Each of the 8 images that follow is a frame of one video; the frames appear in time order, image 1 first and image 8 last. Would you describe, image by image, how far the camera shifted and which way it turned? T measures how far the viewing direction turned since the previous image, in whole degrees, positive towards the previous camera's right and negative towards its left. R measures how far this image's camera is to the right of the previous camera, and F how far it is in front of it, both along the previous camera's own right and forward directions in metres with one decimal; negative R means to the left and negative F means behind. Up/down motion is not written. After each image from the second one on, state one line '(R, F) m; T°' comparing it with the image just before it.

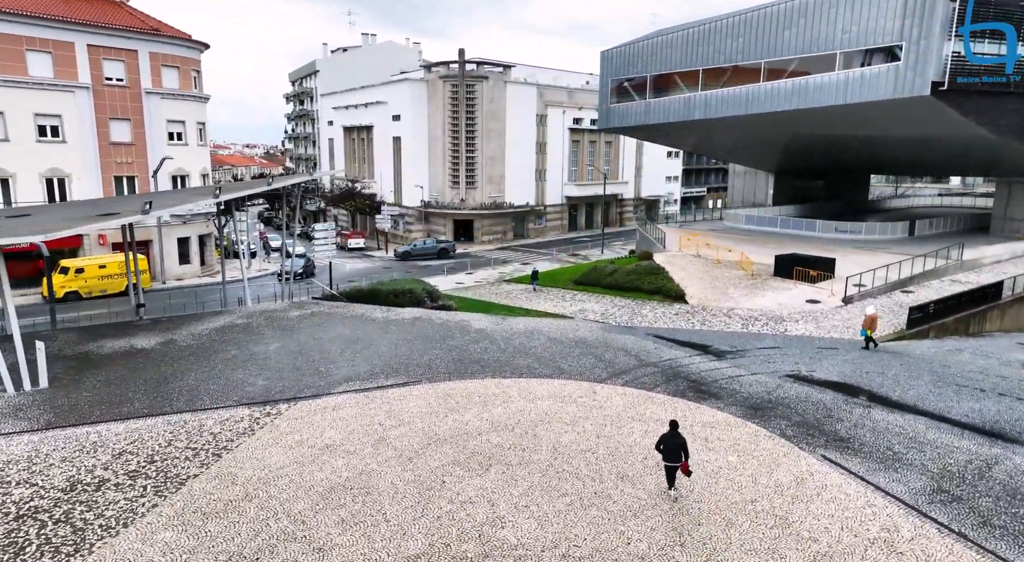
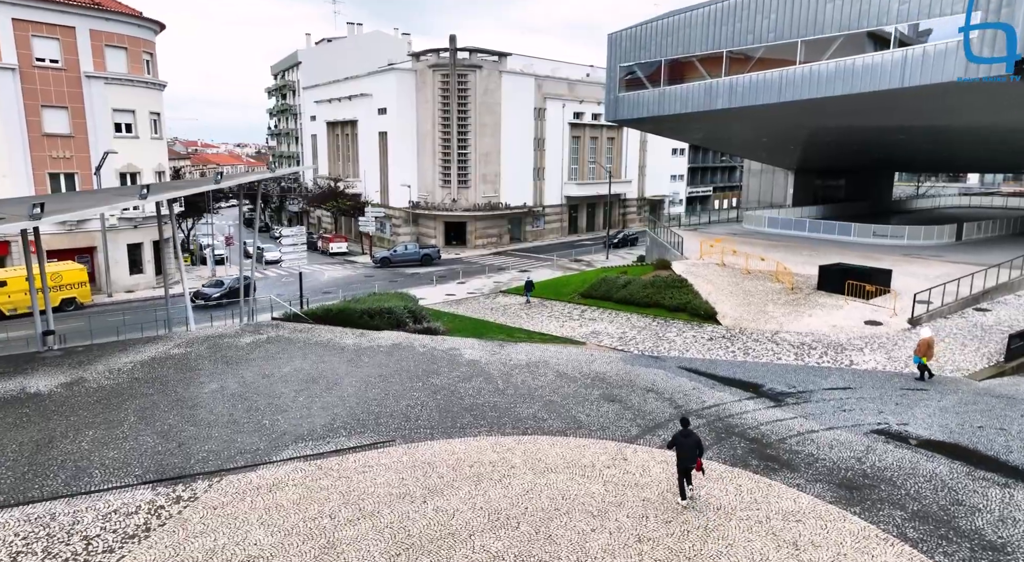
(-0.2, +4.5) m; +1°
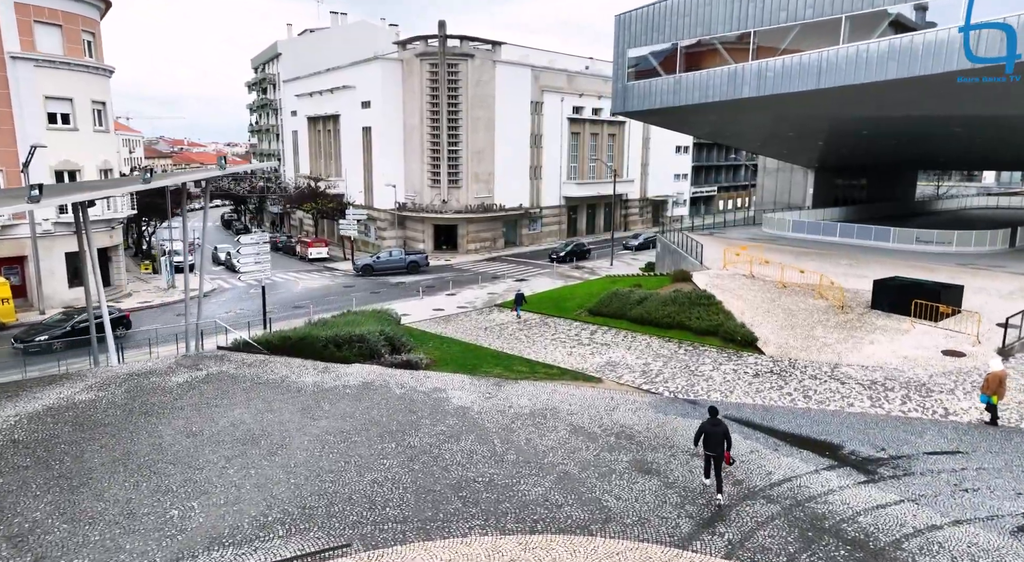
(-0.2, +4.2) m; +1°
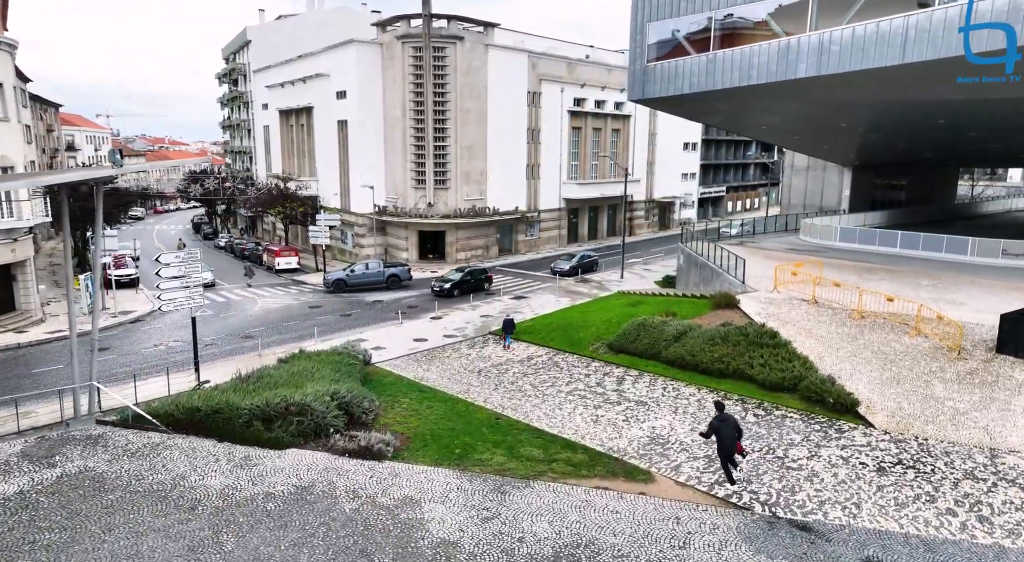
(-0.3, +5.8) m; +1°
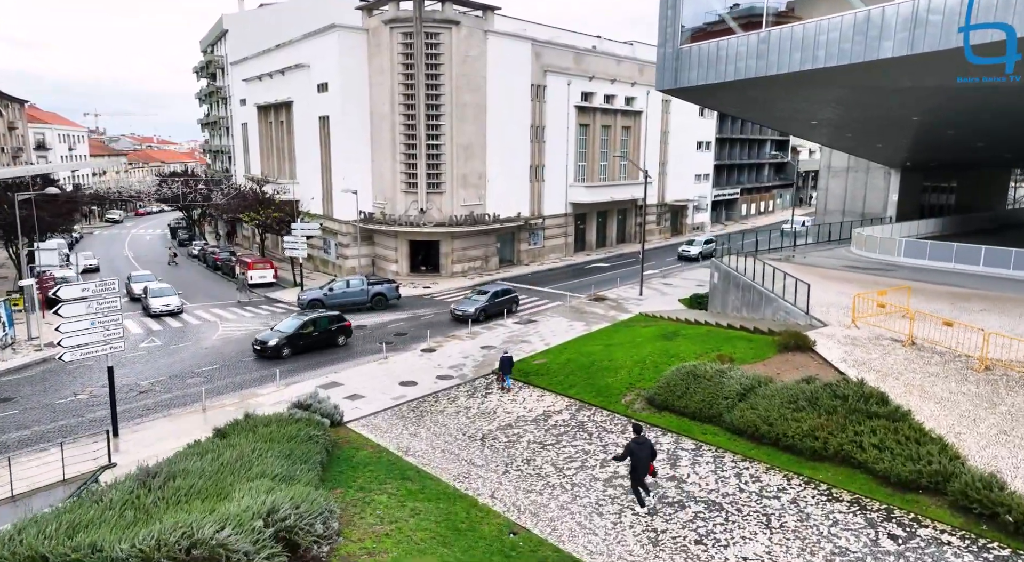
(-0.4, +4.8) m; 0°
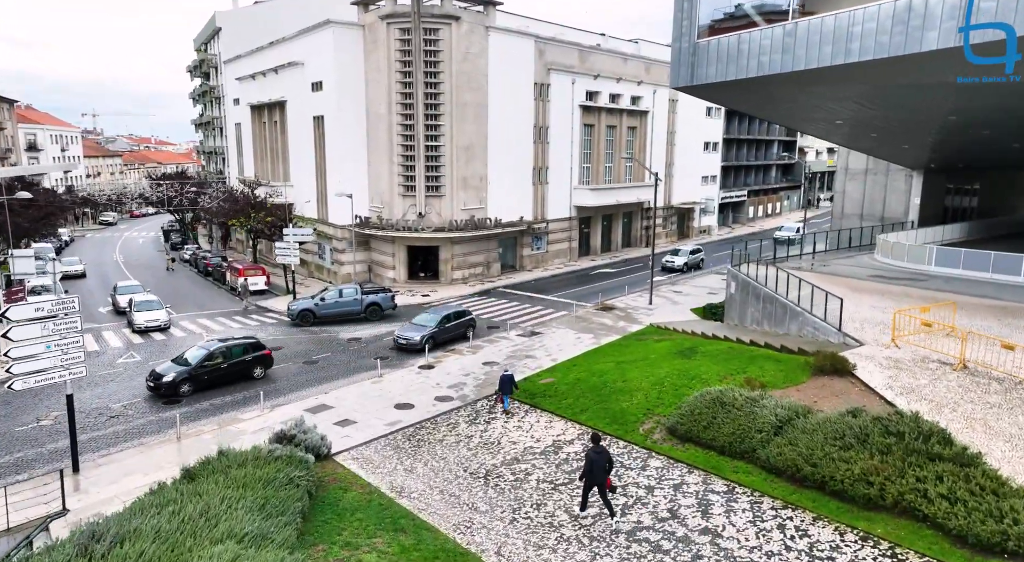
(-0.2, +1.7) m; 0°
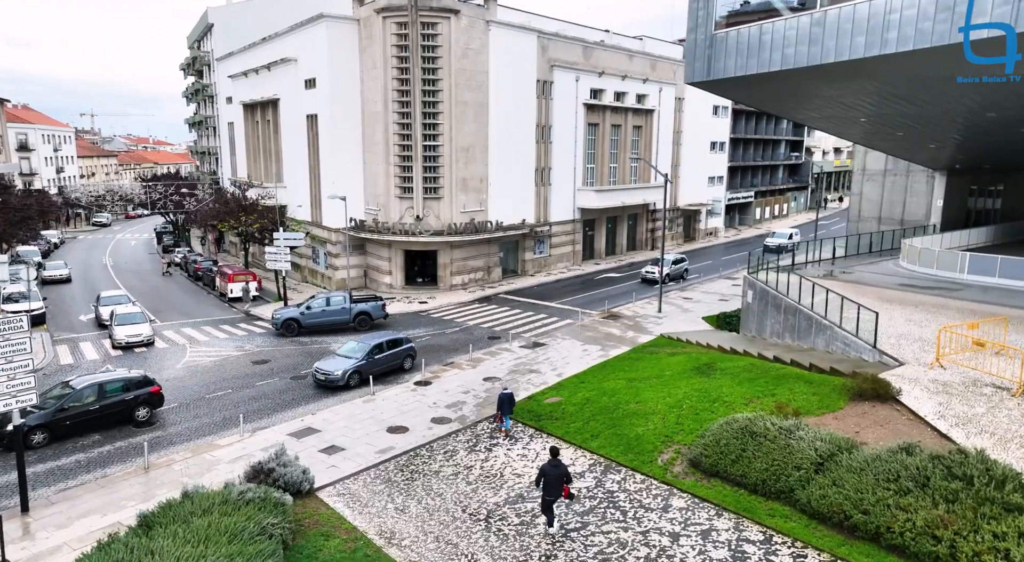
(-0.1, +1.6) m; 0°
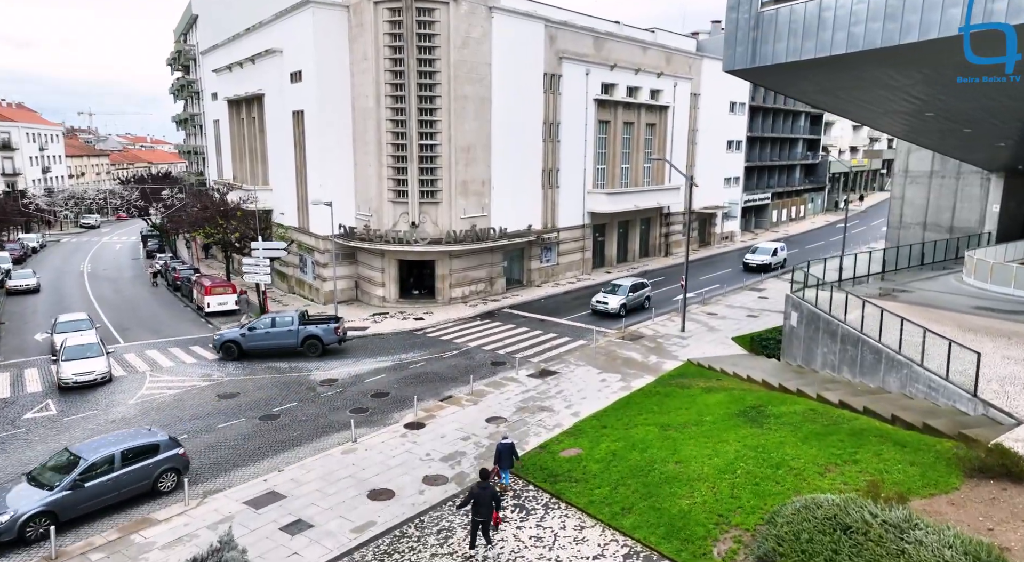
(-0.2, +3.3) m; 0°
